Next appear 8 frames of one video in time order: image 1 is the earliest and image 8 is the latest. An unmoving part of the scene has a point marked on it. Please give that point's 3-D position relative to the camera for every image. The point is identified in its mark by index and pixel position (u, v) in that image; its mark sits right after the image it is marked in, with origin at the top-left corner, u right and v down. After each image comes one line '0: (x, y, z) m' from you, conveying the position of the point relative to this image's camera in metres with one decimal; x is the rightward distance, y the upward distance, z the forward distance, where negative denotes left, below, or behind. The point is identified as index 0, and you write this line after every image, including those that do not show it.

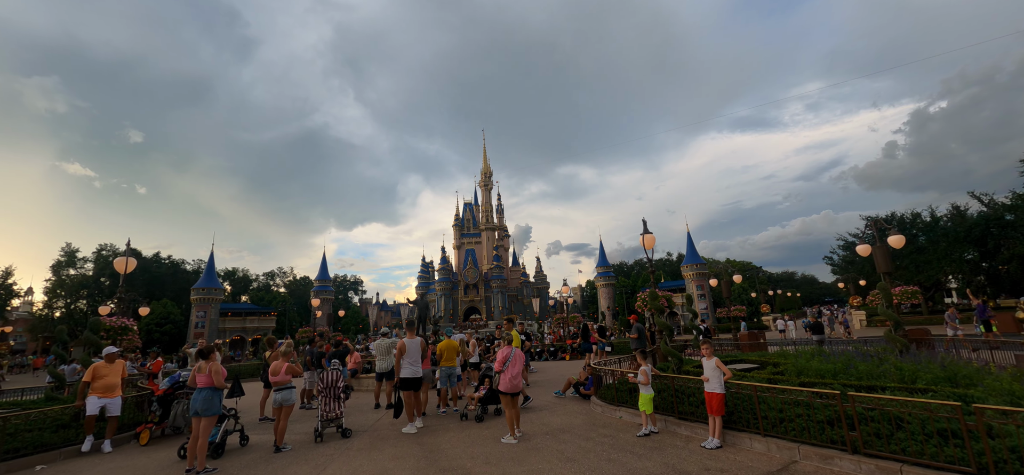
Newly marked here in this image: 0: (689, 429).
0: (+2.9, -3.2, +7.1) m
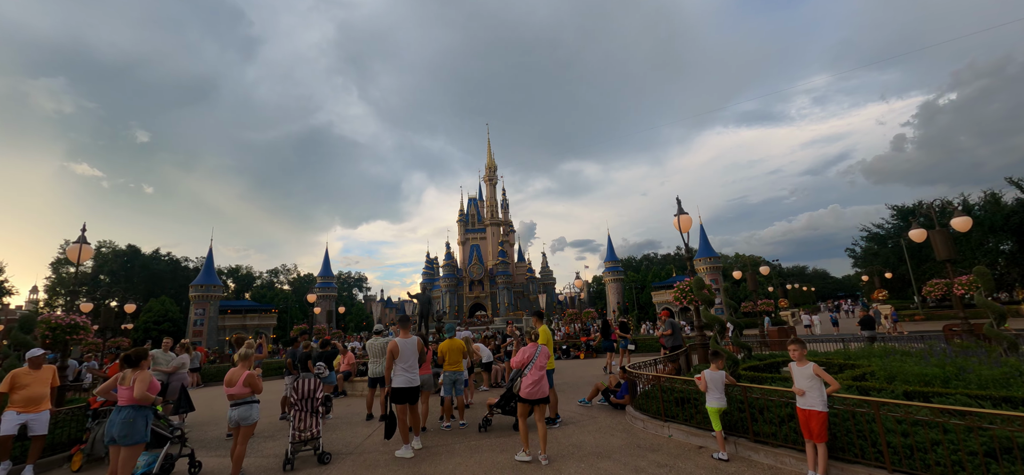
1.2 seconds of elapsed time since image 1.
0: (+3.2, -2.7, +5.4) m
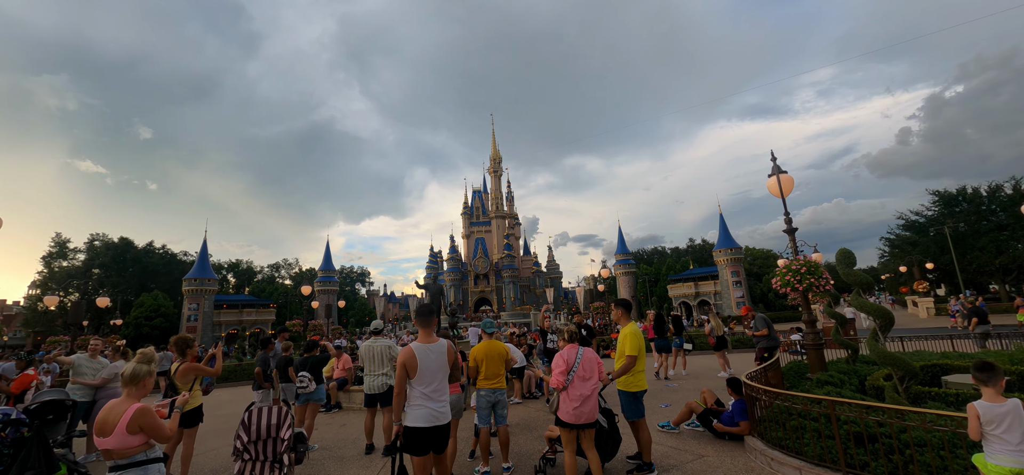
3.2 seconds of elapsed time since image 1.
0: (+4.1, -2.1, +2.7) m
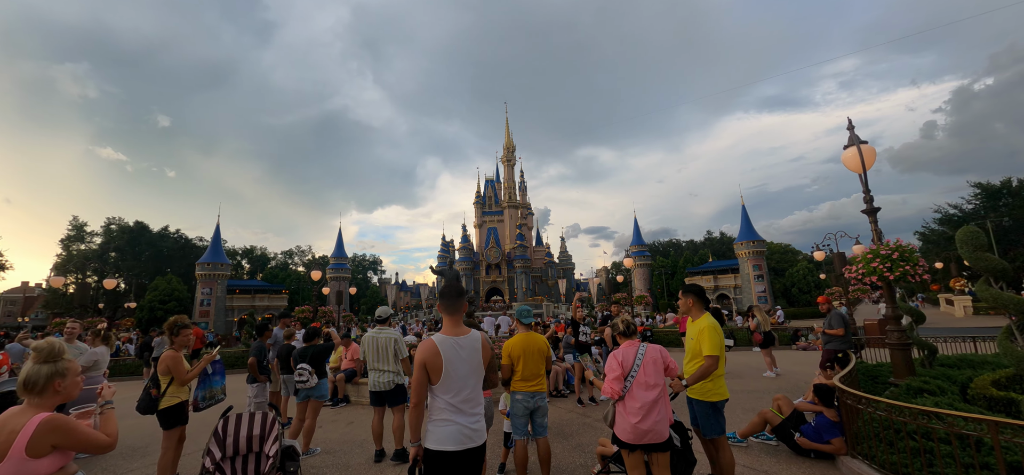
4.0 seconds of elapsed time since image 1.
0: (+4.4, -1.9, +1.6) m
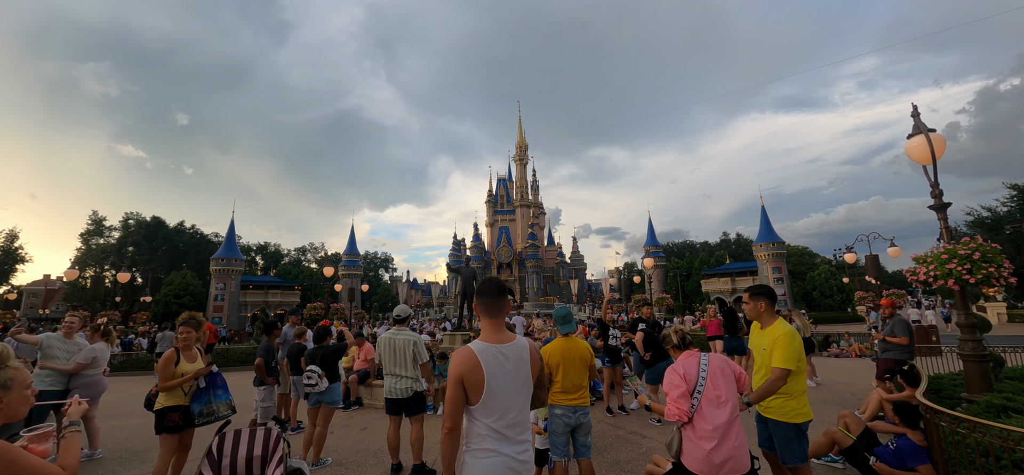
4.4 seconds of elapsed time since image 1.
0: (+4.7, -1.9, +0.9) m
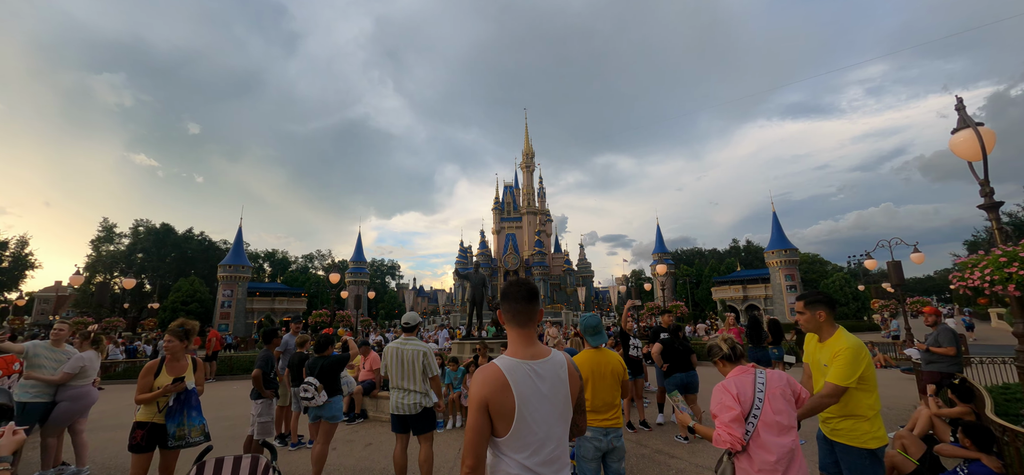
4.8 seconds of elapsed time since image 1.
0: (+4.8, -1.8, +0.4) m
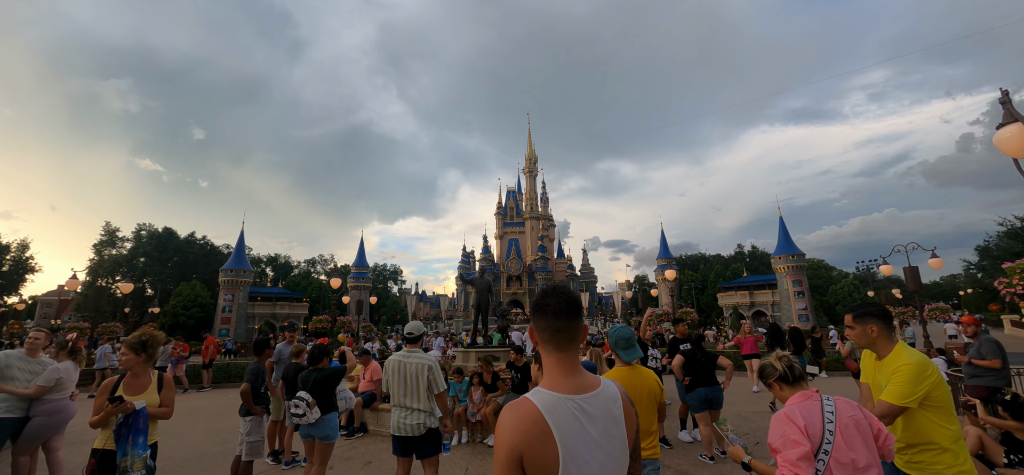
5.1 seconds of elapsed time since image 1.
0: (+4.9, -1.8, -0.1) m
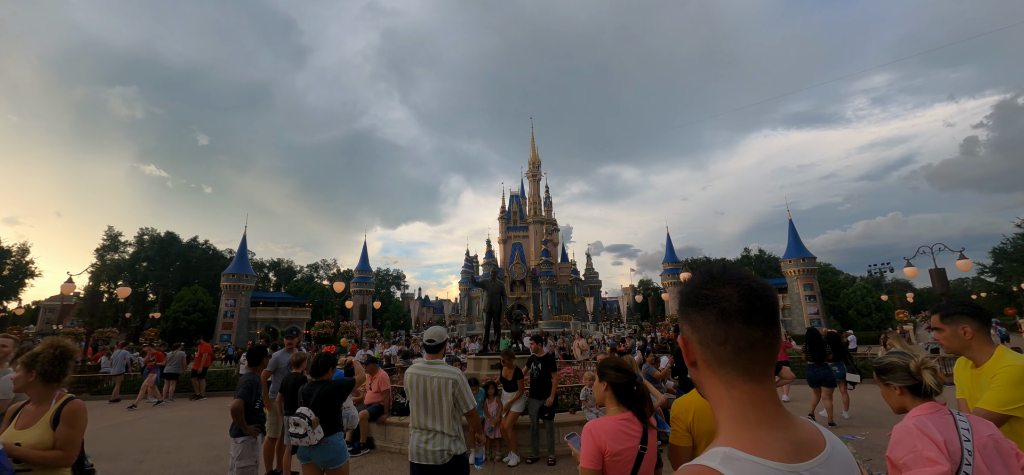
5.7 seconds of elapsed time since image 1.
0: (+5.2, -1.7, -0.8) m
